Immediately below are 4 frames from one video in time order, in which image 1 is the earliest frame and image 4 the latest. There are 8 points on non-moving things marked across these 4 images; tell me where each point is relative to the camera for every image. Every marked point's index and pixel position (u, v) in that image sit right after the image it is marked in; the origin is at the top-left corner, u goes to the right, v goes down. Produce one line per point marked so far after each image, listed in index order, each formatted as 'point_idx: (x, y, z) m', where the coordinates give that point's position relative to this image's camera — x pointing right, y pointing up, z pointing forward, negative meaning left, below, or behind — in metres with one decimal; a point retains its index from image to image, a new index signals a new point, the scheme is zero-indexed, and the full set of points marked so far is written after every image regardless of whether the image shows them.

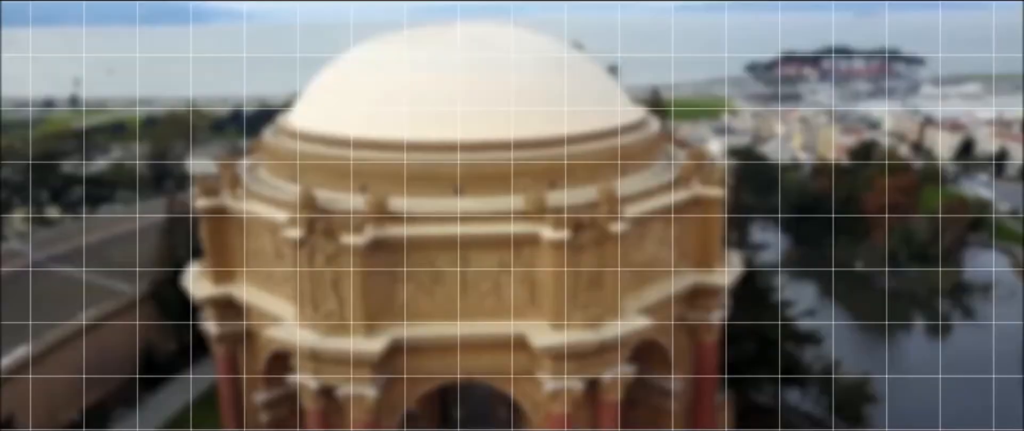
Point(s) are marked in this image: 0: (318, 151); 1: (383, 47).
0: (-2.8, +0.9, +10.8) m
1: (-1.9, +2.4, +10.8) m
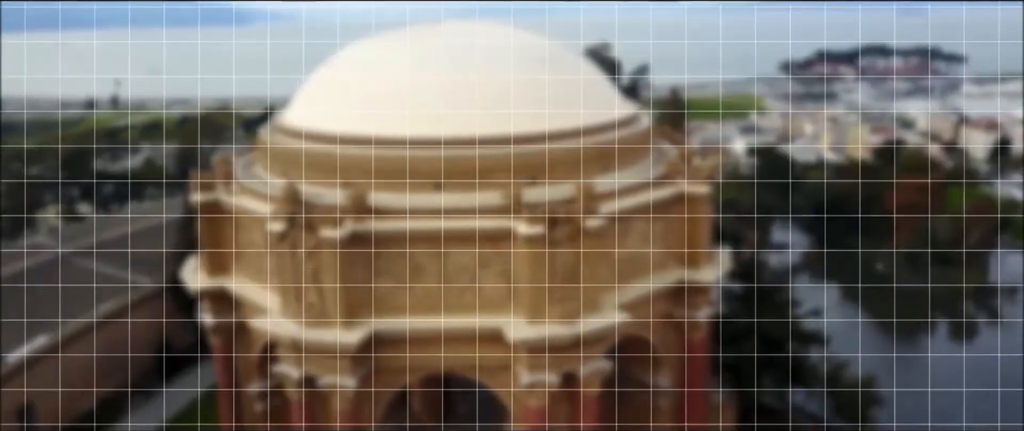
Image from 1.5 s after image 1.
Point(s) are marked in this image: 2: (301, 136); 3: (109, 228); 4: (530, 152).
0: (-2.9, +1.0, +11.0) m
1: (-2.0, +2.5, +11.0) m
2: (-3.2, +1.2, +11.1) m
3: (-6.2, -0.2, +11.4) m
4: (+0.2, +0.9, +10.8) m
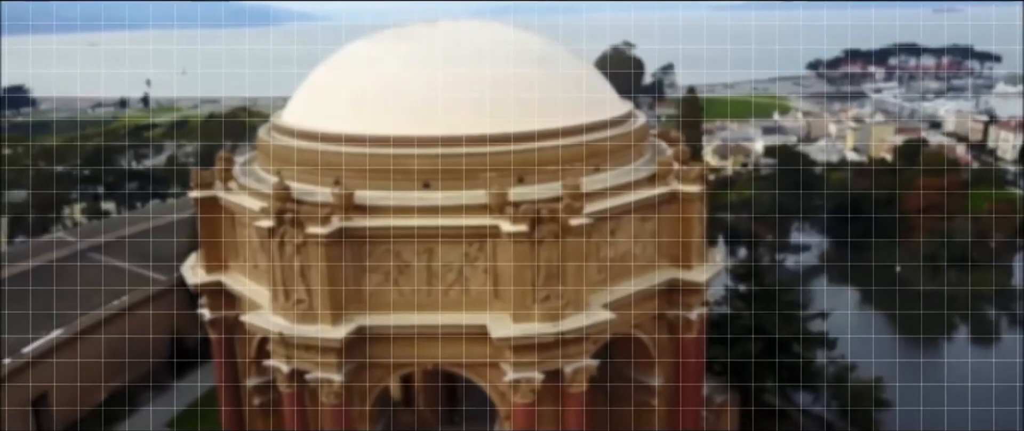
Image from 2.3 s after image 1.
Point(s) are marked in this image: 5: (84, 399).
0: (-3.0, +1.0, +11.2) m
1: (-2.1, +2.5, +11.1) m
2: (-3.3, +1.3, +11.3) m
3: (-6.3, -0.1, +11.7) m
4: (+0.1, +1.0, +10.8) m
5: (-7.1, -3.0, +12.0) m
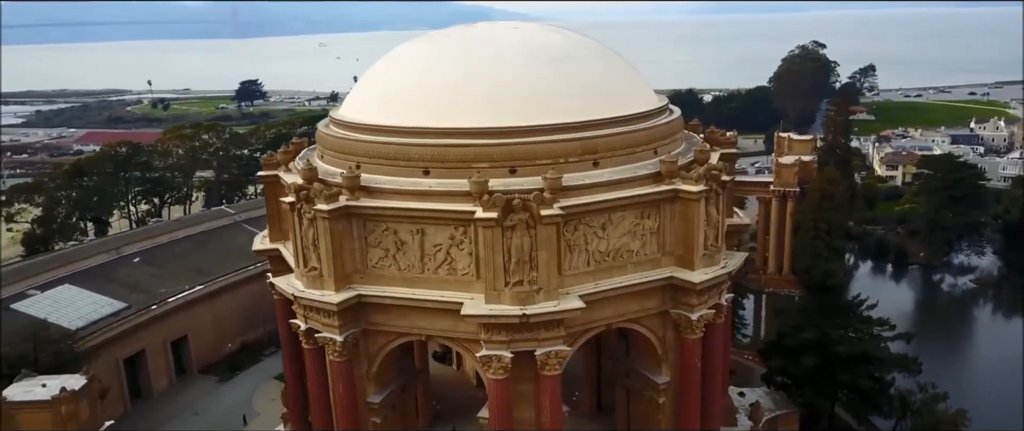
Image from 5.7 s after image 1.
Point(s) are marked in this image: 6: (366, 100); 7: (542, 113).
0: (-2.4, +1.3, +12.5) m
1: (-1.4, +2.8, +12.2) m
2: (-2.6, +1.6, +12.7) m
3: (-5.5, +0.4, +13.8) m
4: (+0.5, +1.1, +11.3) m
5: (-6.4, -2.5, +14.4) m
6: (-2.3, +2.1, +12.5) m
7: (+0.9, +1.5, +11.4) m
